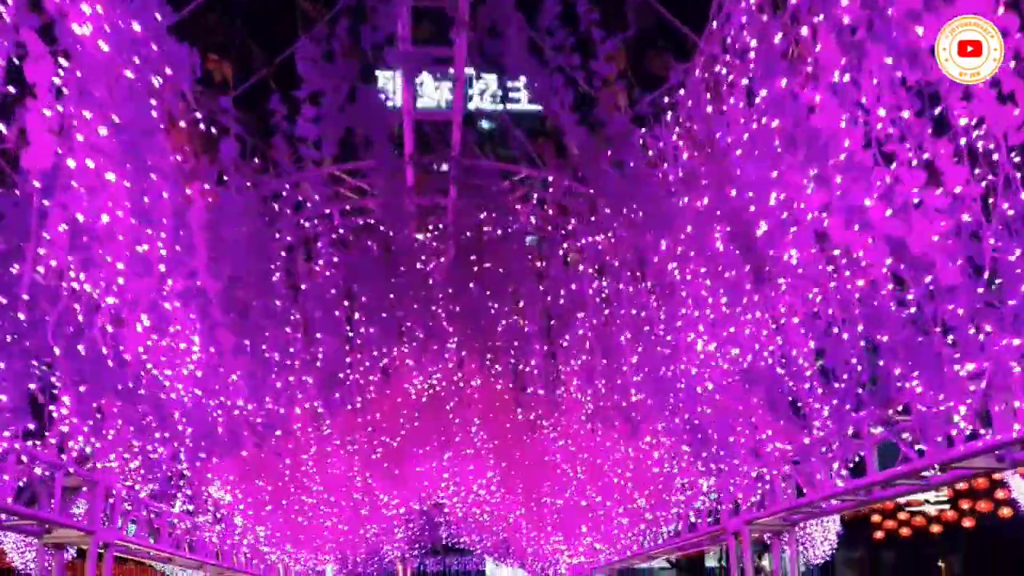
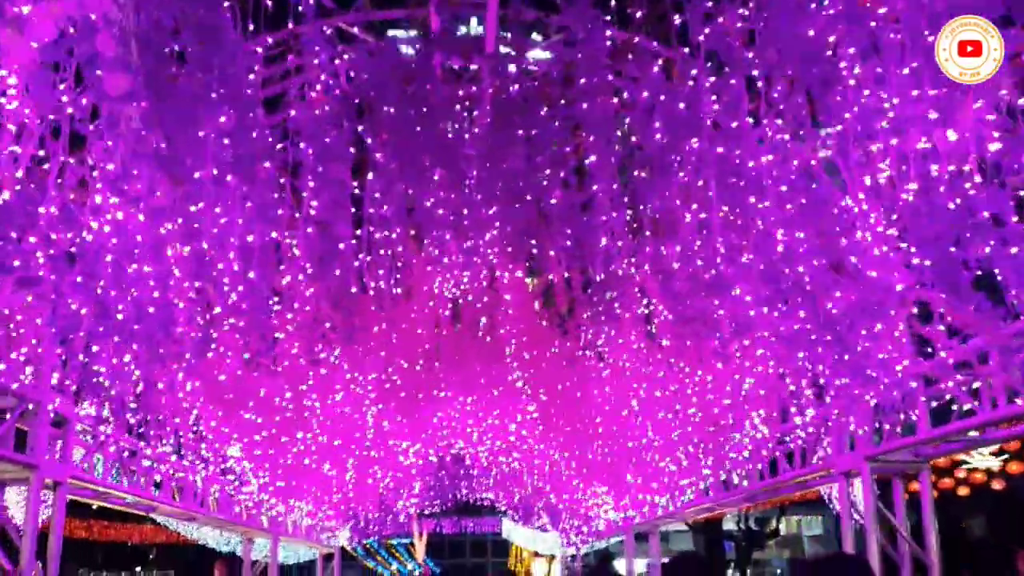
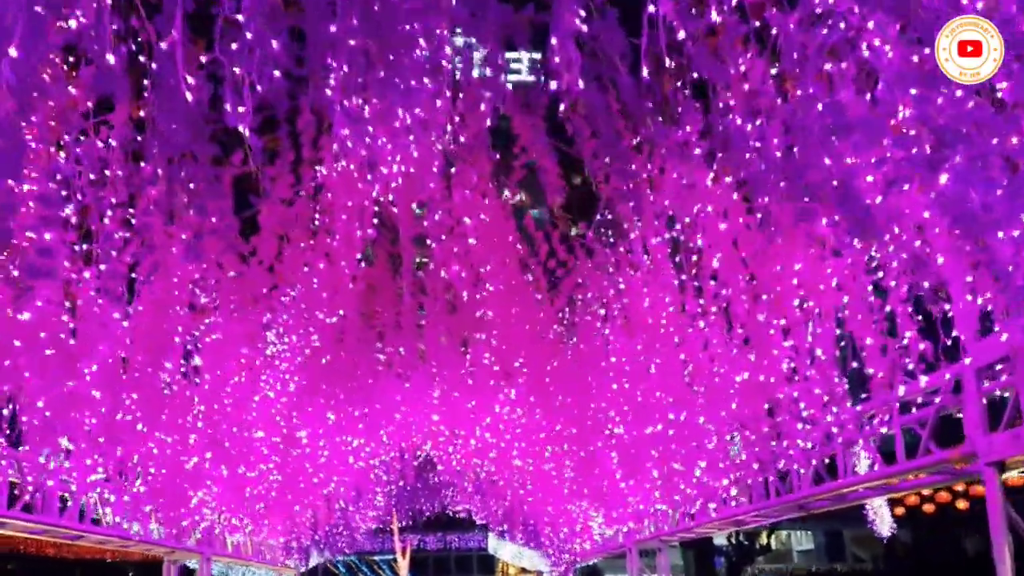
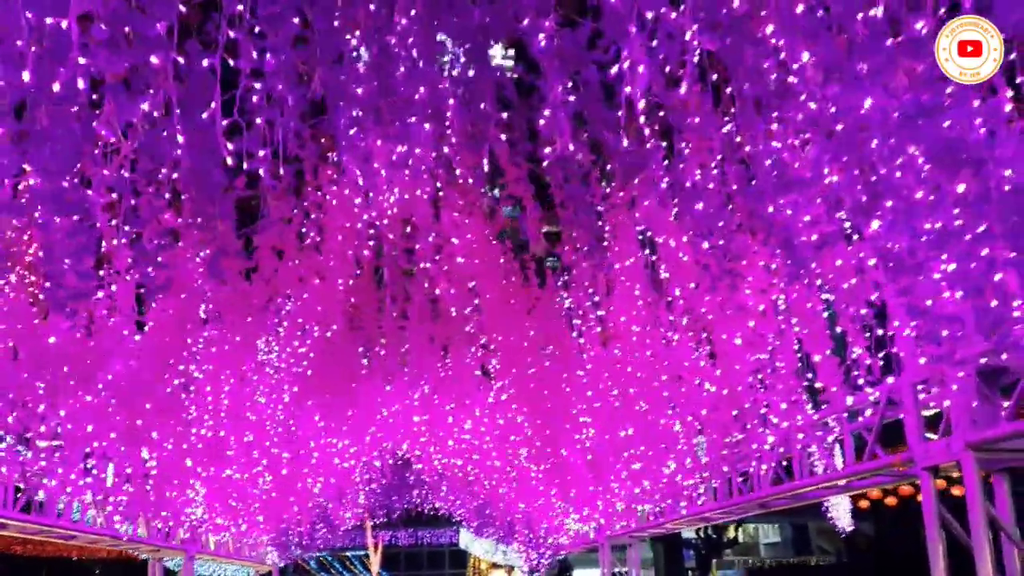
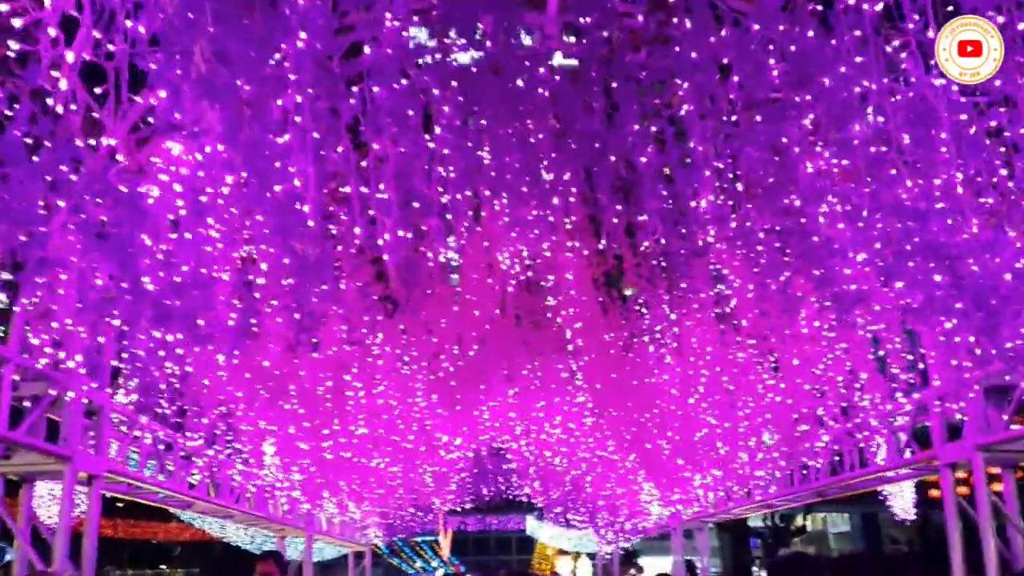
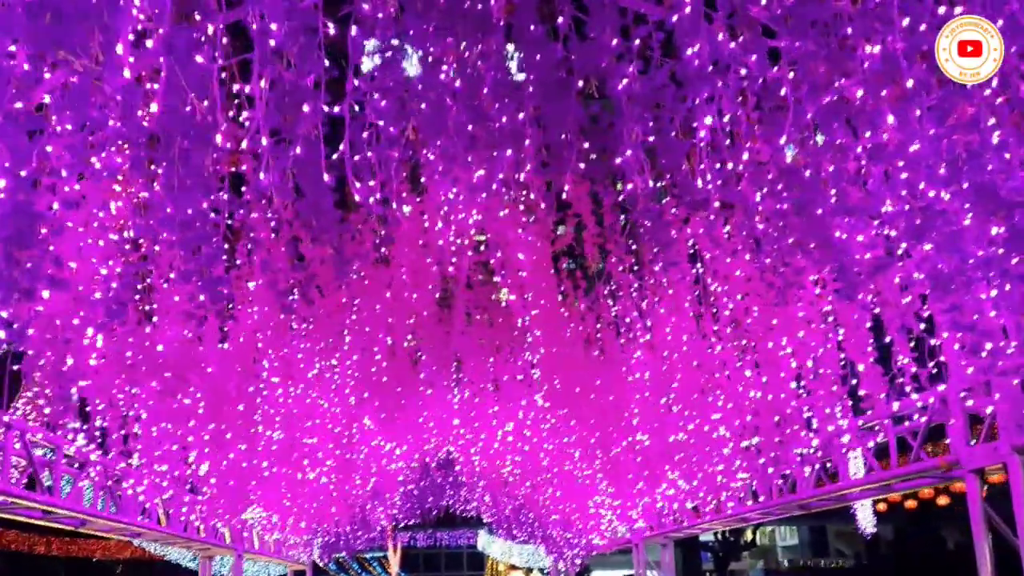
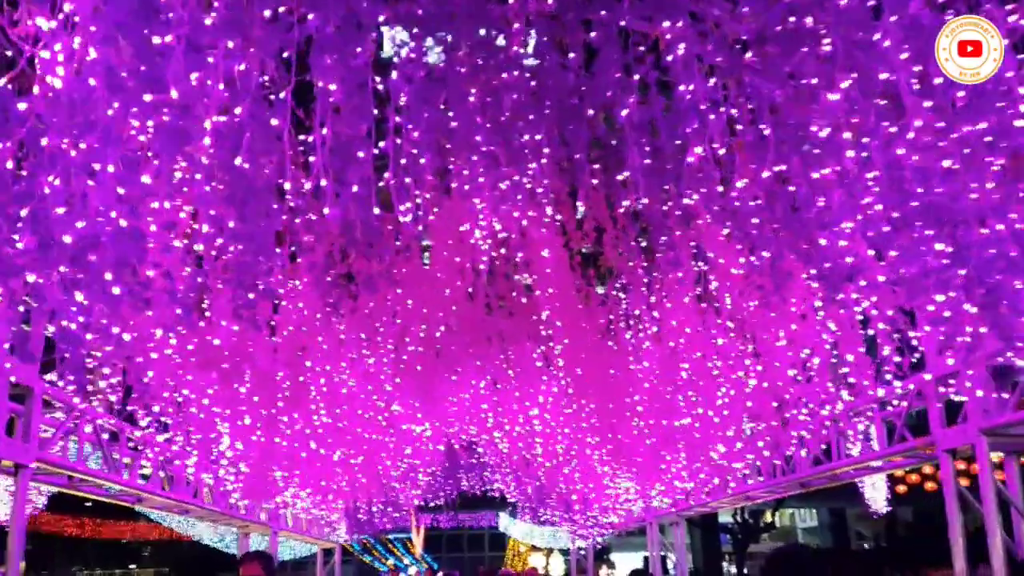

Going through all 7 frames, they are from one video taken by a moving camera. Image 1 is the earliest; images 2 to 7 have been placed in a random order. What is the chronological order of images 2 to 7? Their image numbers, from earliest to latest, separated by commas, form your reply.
2, 5, 7, 6, 4, 3
